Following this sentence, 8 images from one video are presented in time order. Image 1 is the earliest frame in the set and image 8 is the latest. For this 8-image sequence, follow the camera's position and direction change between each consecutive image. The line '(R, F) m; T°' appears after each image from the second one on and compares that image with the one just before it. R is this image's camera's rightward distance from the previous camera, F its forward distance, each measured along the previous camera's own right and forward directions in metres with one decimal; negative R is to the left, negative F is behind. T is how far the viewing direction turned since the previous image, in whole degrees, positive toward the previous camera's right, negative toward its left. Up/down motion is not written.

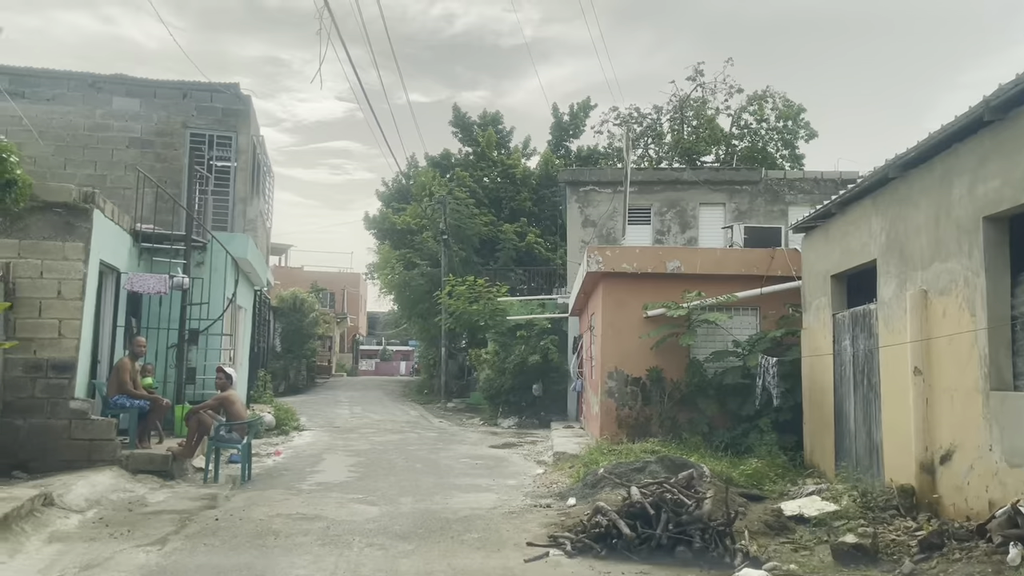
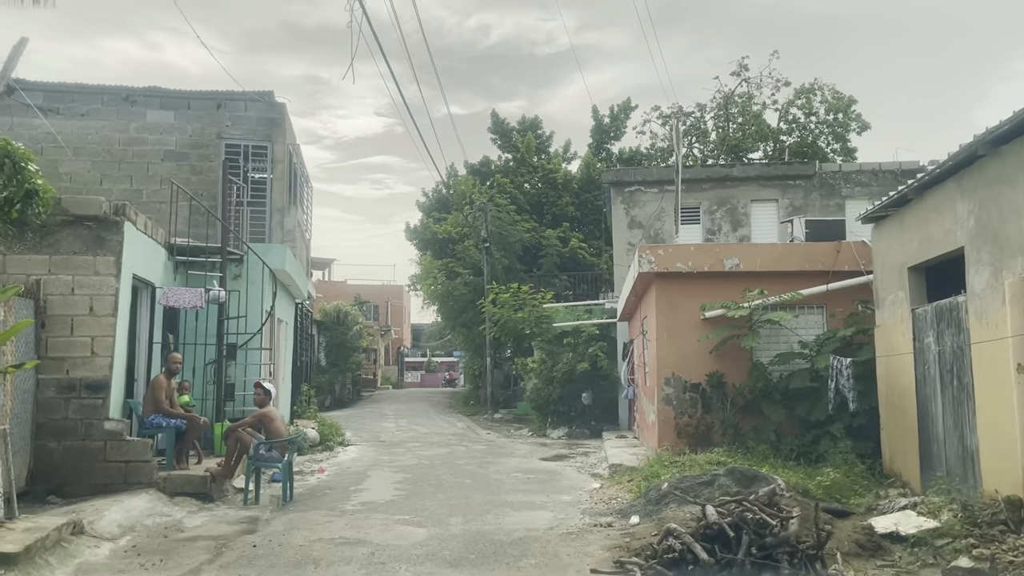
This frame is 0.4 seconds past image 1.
(-0.1, +0.6) m; -3°
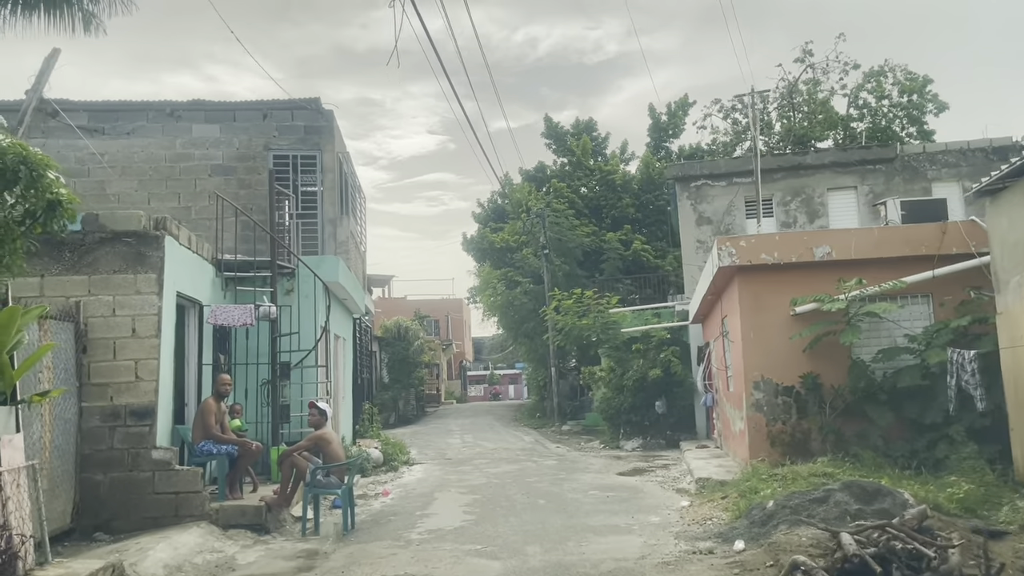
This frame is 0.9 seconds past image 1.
(-0.1, +0.8) m; -4°
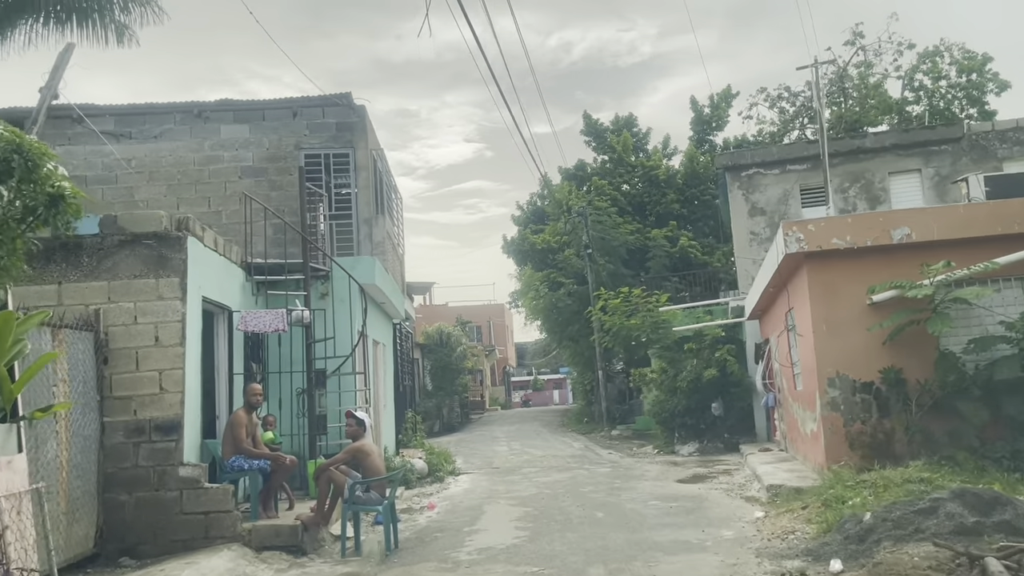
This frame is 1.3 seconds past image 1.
(-0.1, +0.7) m; -3°
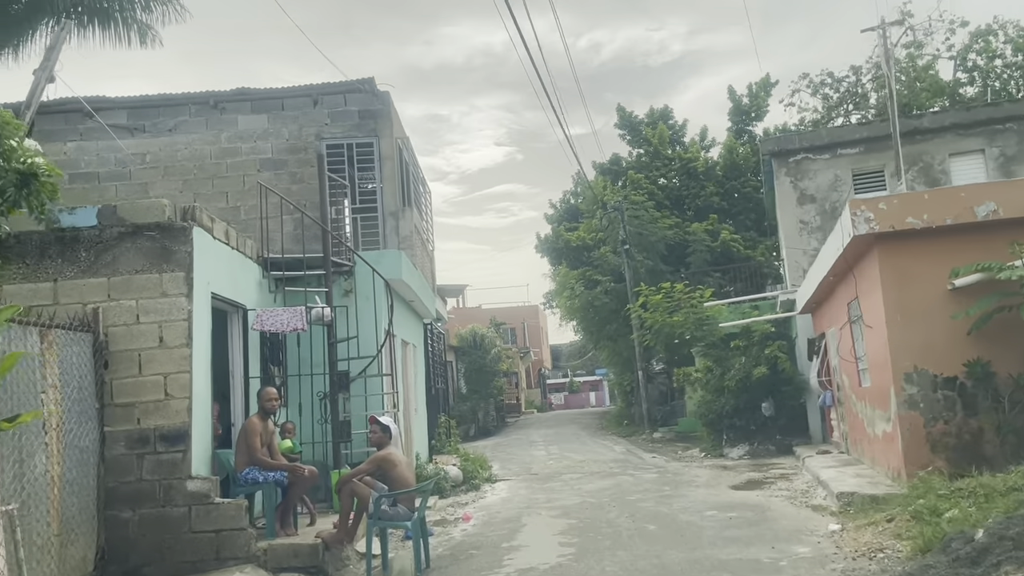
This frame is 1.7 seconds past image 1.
(0.0, +0.8) m; -2°
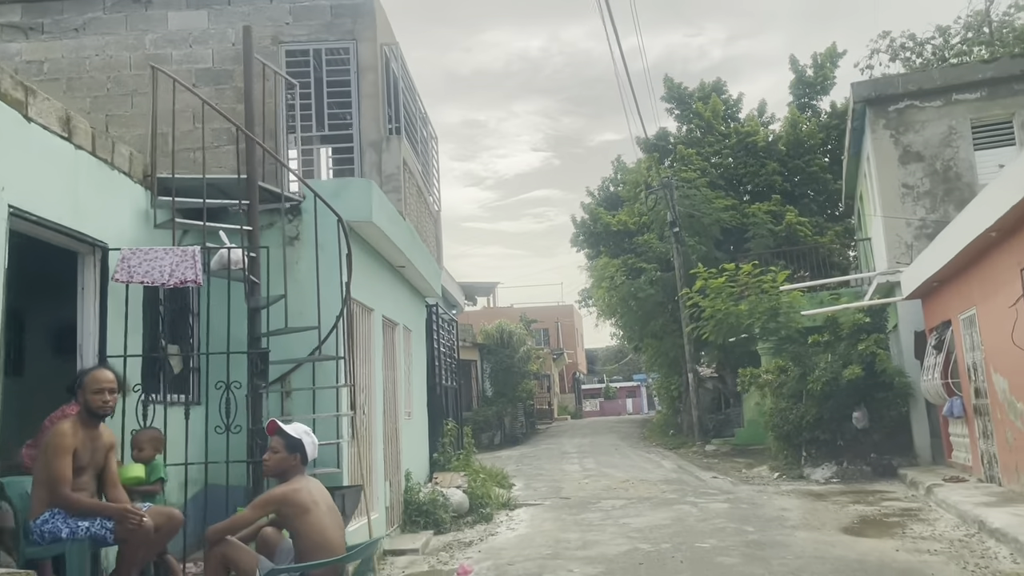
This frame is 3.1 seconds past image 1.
(+0.1, +3.1) m; -2°
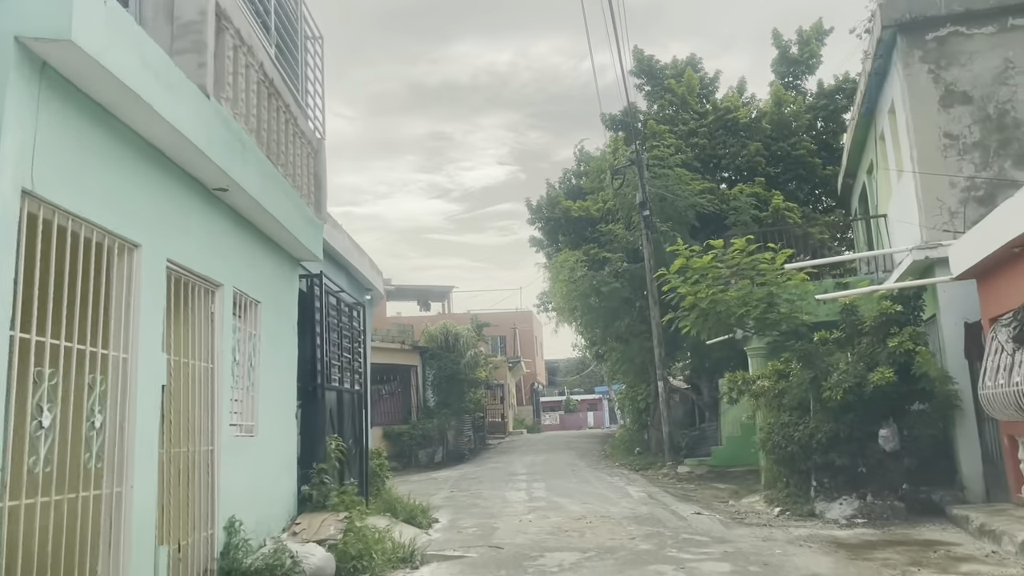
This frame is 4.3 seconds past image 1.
(+0.5, +3.3) m; +2°
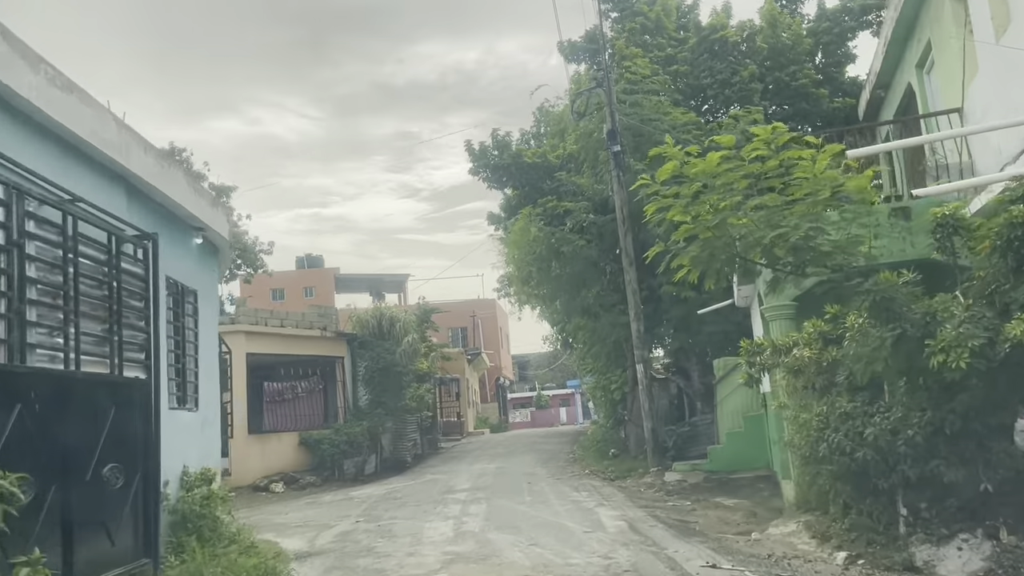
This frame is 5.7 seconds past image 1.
(+0.6, +4.2) m; +2°
